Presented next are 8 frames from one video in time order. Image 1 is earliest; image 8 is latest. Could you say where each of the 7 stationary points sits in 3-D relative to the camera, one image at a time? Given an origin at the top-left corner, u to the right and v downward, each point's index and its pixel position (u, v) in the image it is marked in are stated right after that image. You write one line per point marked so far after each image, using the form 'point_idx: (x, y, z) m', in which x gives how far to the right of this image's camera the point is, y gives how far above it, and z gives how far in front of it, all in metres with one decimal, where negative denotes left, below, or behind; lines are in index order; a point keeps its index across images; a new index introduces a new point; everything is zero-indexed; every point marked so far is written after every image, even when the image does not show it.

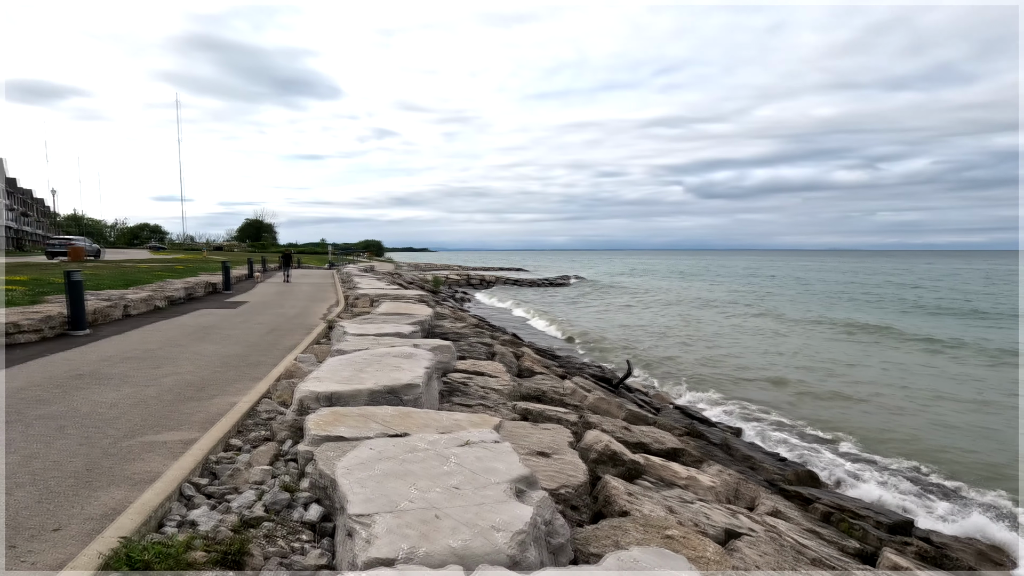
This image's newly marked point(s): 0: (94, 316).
0: (-6.7, -0.4, +8.5) m
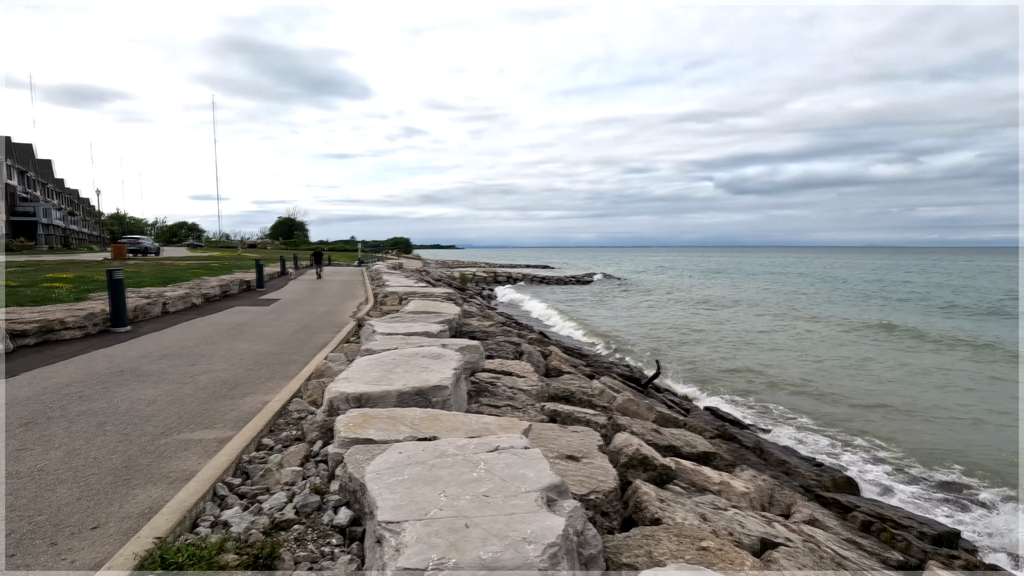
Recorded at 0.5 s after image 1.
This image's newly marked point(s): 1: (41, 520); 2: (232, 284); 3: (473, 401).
0: (-6.2, -0.4, +8.8) m
1: (-2.2, -1.1, +2.4) m
2: (-7.2, +0.1, +13.7) m
3: (-0.4, -1.2, +5.5) m
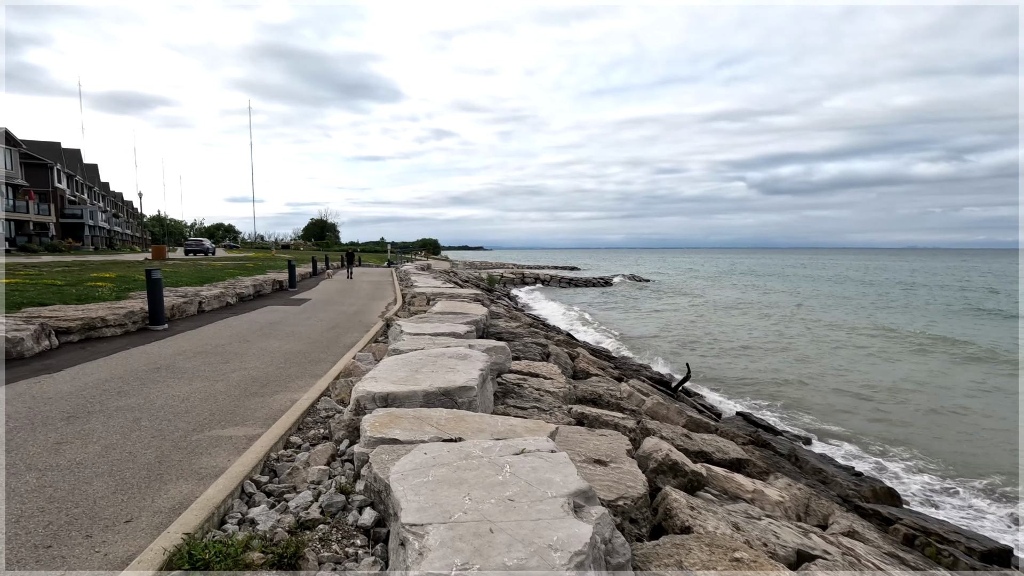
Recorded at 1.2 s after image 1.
0: (-5.8, -0.4, +9.1) m
1: (-2.0, -1.1, +2.5) m
2: (-6.5, +0.1, +14.1) m
3: (-0.1, -1.2, +5.4) m
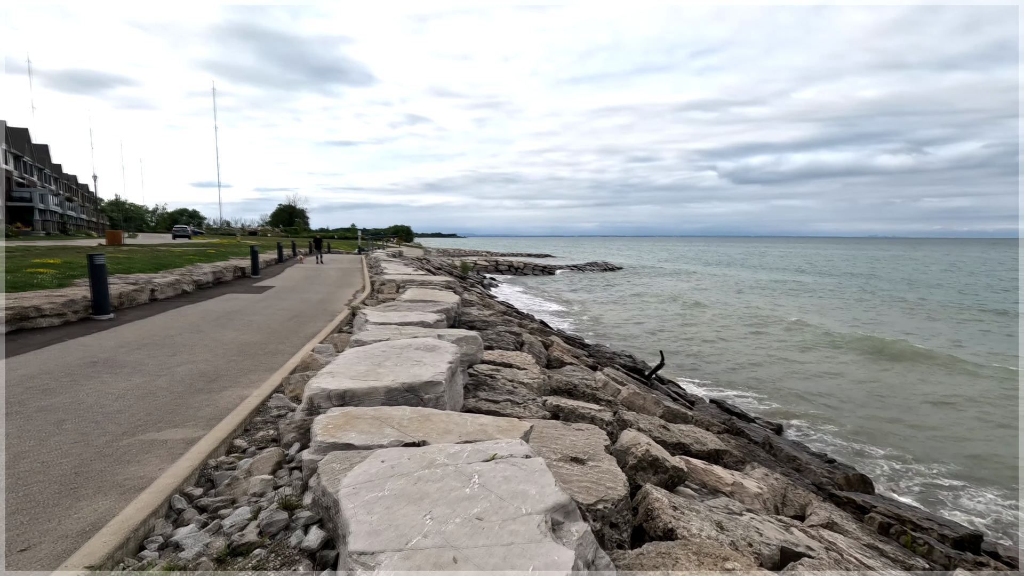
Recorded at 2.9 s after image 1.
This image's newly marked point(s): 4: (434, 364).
0: (-6.2, -0.2, +8.5) m
1: (-2.2, -1.0, +2.1) m
2: (-7.2, +0.4, +13.4) m
3: (-0.4, -1.0, +5.1) m
4: (-0.6, -0.6, +3.9) m
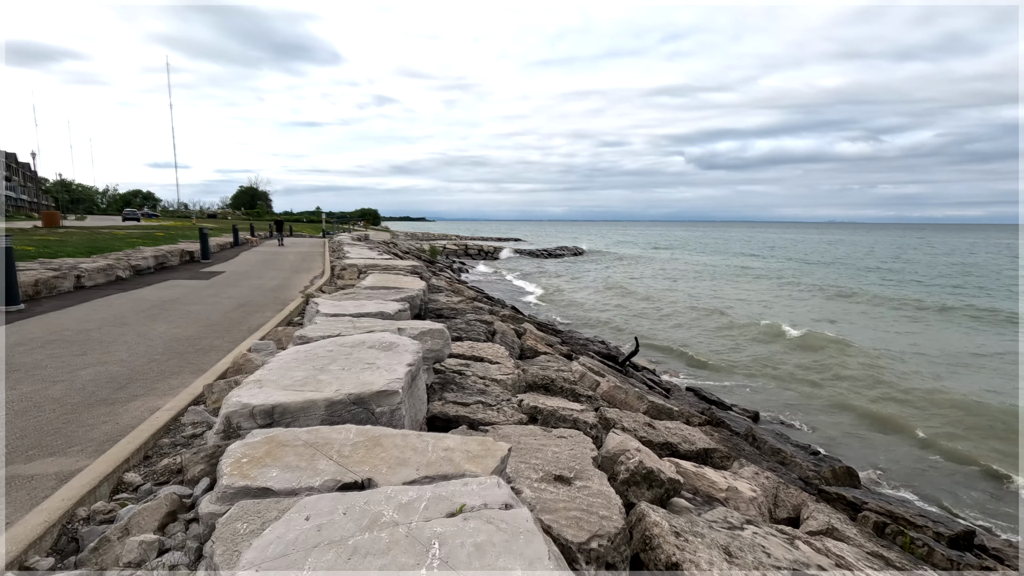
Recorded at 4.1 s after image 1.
0: (-6.6, 0.0, +7.4) m
1: (-2.2, -1.0, +1.4) m
2: (-7.9, +0.8, +12.3) m
3: (-0.6, -0.9, +4.5) m
4: (-0.7, -0.5, +3.2) m
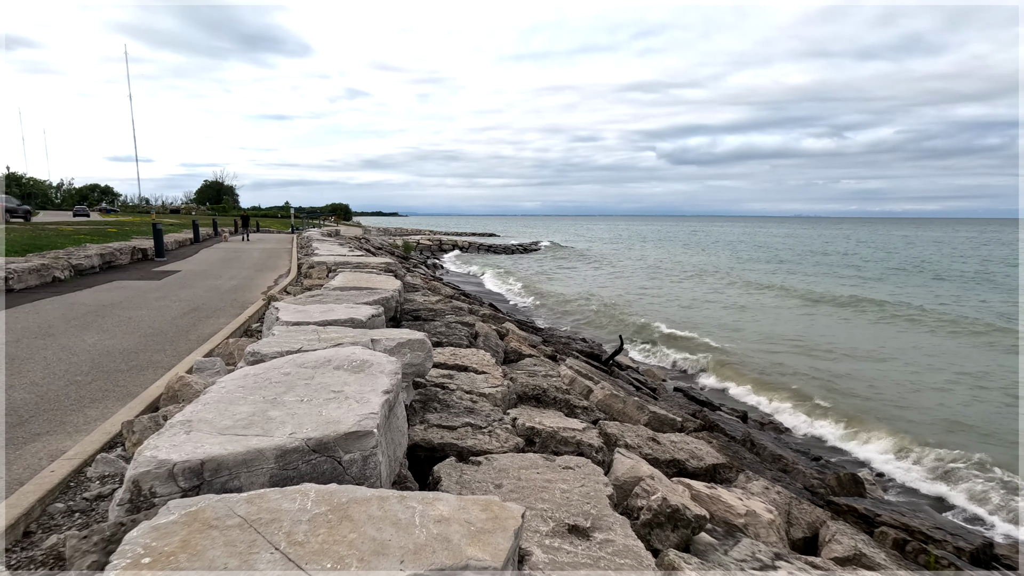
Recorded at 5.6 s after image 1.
0: (-6.8, -0.1, +6.5) m
1: (-2.1, -1.0, +0.6) m
2: (-8.3, +0.7, +11.3) m
3: (-0.7, -1.0, +3.8) m
4: (-0.7, -0.5, +2.6) m
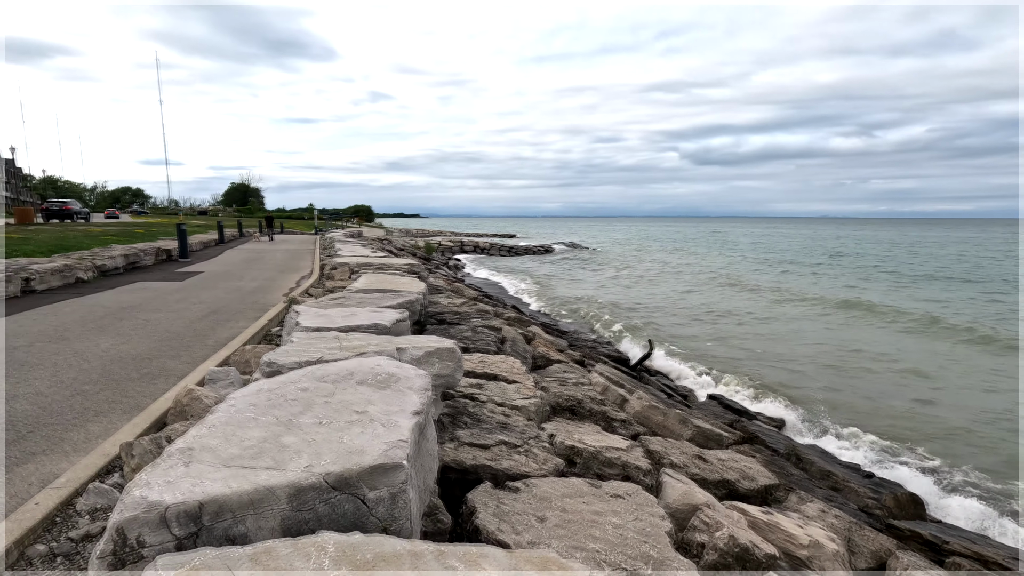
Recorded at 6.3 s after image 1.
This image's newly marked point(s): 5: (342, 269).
0: (-6.4, -0.1, +6.4) m
1: (-2.0, -1.1, +0.3) m
2: (-7.7, +0.7, +11.2) m
3: (-0.4, -1.0, +3.5) m
4: (-0.5, -0.5, +2.2) m
5: (-3.1, +0.3, +9.7) m
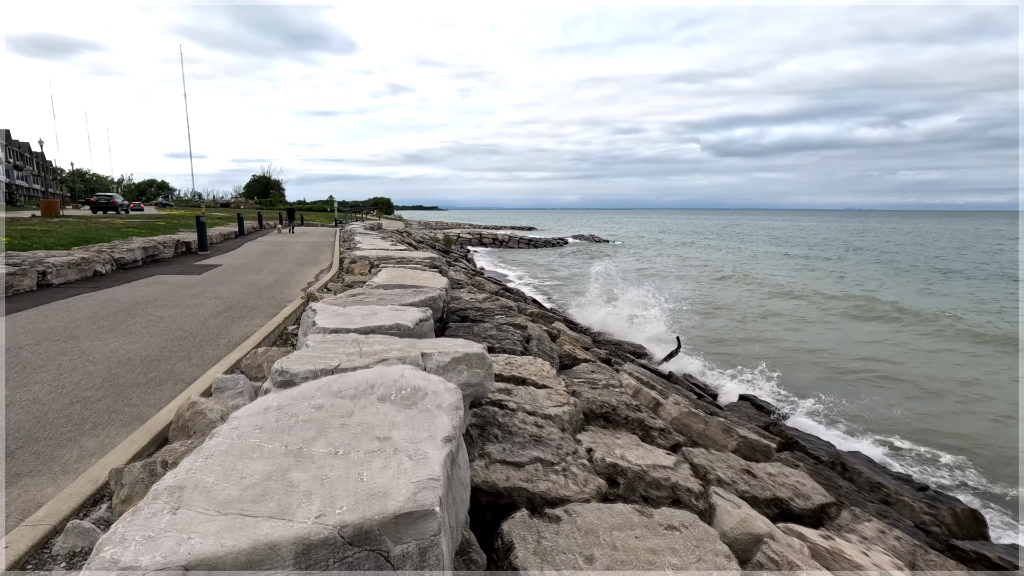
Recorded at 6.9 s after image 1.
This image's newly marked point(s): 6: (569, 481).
0: (-6.1, 0.0, +6.2) m
1: (-1.9, -1.1, +0.1) m
2: (-7.3, +0.9, +11.1) m
3: (-0.2, -1.0, +3.1) m
4: (-0.3, -0.6, +1.9) m
5: (-2.7, +0.4, +9.5) m
6: (+0.3, -1.1, +3.0) m
